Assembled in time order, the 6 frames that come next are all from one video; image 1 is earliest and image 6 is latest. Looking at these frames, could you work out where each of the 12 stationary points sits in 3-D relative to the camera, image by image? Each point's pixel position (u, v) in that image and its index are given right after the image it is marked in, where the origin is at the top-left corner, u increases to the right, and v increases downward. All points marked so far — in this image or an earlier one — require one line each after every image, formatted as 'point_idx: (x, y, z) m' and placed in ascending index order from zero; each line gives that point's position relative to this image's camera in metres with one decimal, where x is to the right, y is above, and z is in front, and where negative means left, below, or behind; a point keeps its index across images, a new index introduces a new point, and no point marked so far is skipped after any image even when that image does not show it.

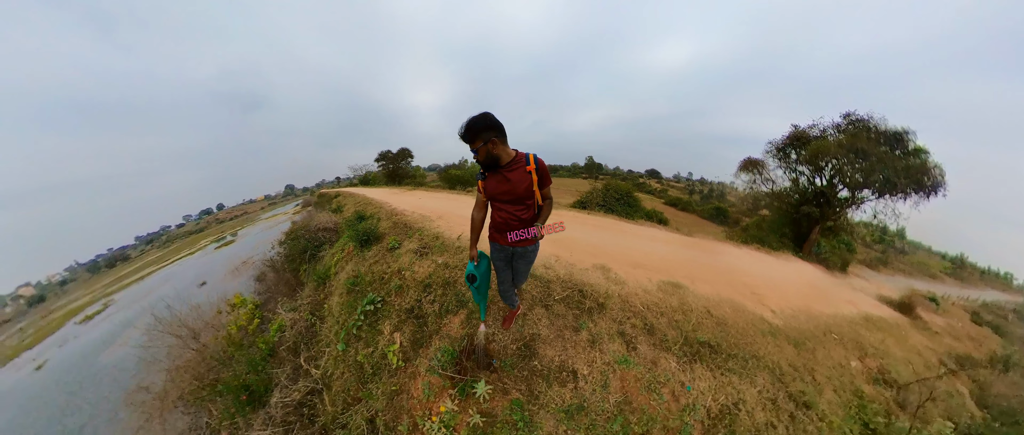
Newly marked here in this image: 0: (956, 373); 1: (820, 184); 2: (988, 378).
0: (+4.8, -1.6, +3.2) m
1: (+6.5, +0.5, +6.0) m
2: (+4.9, -1.6, +3.1) m
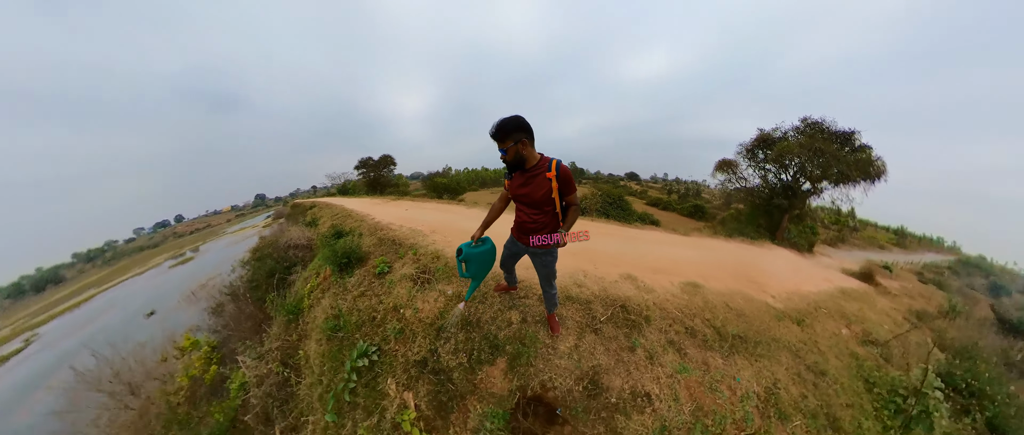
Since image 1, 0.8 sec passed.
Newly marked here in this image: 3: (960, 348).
0: (+5.2, -1.3, +3.9) m
1: (+6.5, +0.8, +6.9) m
2: (+5.4, -1.3, +3.7) m
3: (+5.0, -1.4, +3.4) m
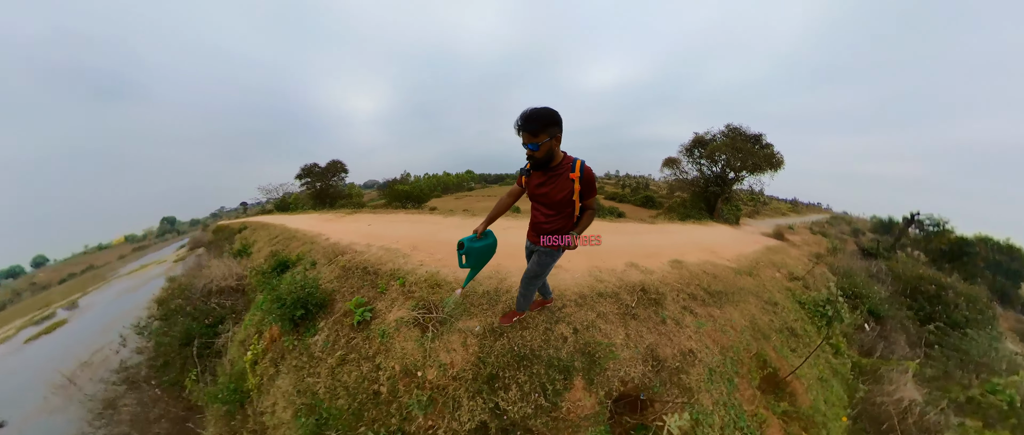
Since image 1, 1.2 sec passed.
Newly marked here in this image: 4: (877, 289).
0: (+5.5, -0.8, +5.5) m
1: (+6.0, +1.3, +8.7) m
2: (+5.7, -0.7, +5.4) m
3: (+5.4, -0.8, +4.9) m
4: (+5.3, -1.0, +4.4) m
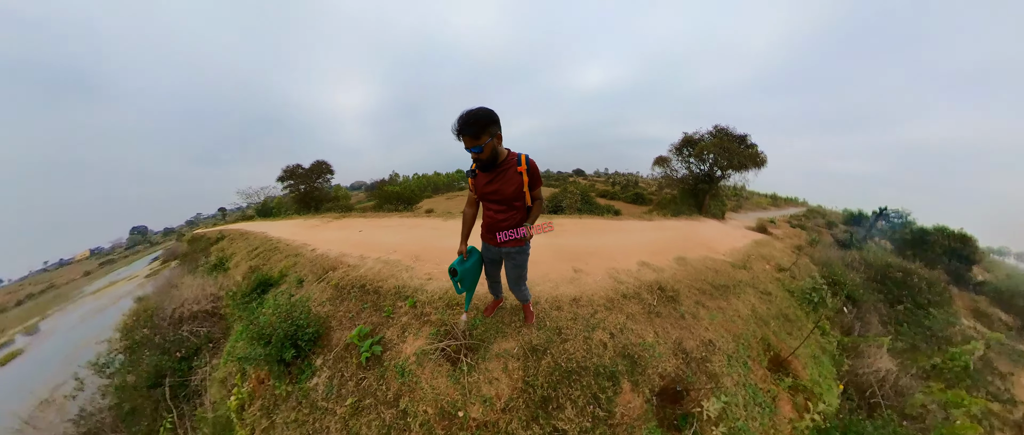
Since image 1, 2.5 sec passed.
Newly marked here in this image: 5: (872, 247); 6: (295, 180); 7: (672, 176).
0: (+5.6, -0.7, +5.9) m
1: (+5.9, +1.5, +9.2) m
2: (+5.8, -0.6, +5.9) m
3: (+5.6, -0.7, +5.4) m
4: (+5.4, -0.9, +4.9) m
5: (+6.5, -0.5, +5.5) m
6: (-14.2, +2.5, +19.9) m
7: (+5.4, +1.4, +10.1) m
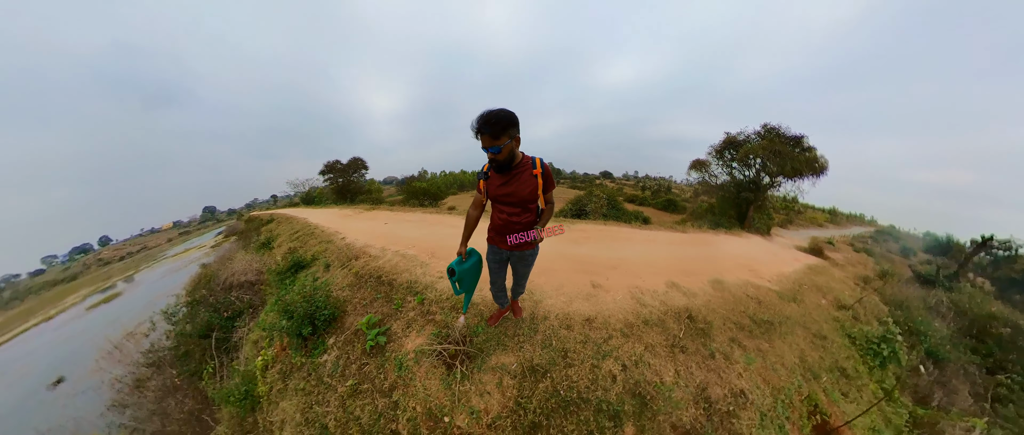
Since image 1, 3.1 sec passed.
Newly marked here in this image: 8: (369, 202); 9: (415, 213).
0: (+5.7, -1.1, +4.9) m
1: (+6.4, +1.1, +8.1) m
2: (+5.9, -1.0, +4.8) m
3: (+5.6, -1.1, +4.4) m
4: (+5.4, -1.4, +3.9) m
5: (+6.6, -1.0, +4.4) m
6: (-12.4, +3.0, +20.8) m
7: (+6.0, +1.1, +9.1) m
8: (-8.9, +1.0, +18.7) m
9: (-4.6, +0.2, +14.3) m
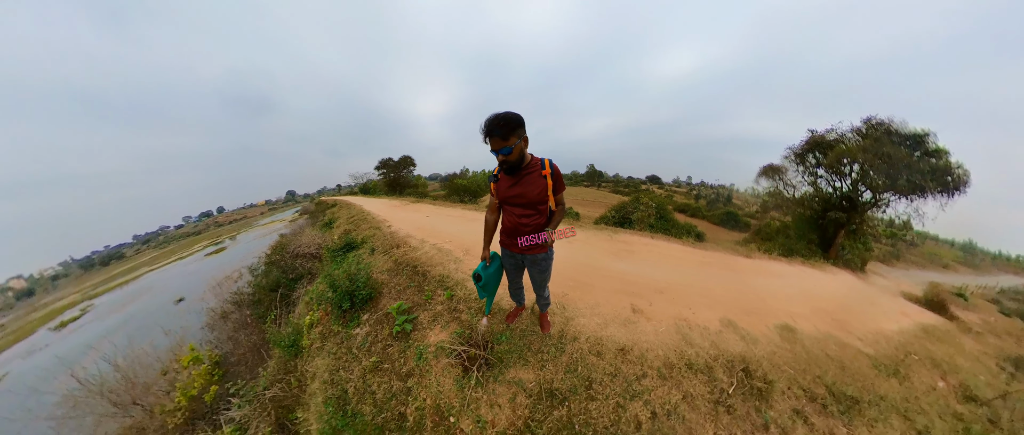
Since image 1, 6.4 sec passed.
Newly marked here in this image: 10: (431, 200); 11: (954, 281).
0: (+5.6, -1.7, +3.4) m
1: (+6.9, +0.6, +6.3) m
2: (+5.8, -1.6, +3.3) m
3: (+5.4, -1.8, +2.9) m
4: (+5.1, -2.0, +2.4) m
5: (+6.3, -1.6, +2.7) m
6: (-9.2, +3.6, +22.1) m
7: (+6.7, +0.6, +7.4) m
8: (-6.2, +1.4, +19.5) m
9: (-2.8, +0.3, +14.4) m
10: (-4.6, +0.9, +16.9) m
11: (+8.0, -1.1, +5.4) m
